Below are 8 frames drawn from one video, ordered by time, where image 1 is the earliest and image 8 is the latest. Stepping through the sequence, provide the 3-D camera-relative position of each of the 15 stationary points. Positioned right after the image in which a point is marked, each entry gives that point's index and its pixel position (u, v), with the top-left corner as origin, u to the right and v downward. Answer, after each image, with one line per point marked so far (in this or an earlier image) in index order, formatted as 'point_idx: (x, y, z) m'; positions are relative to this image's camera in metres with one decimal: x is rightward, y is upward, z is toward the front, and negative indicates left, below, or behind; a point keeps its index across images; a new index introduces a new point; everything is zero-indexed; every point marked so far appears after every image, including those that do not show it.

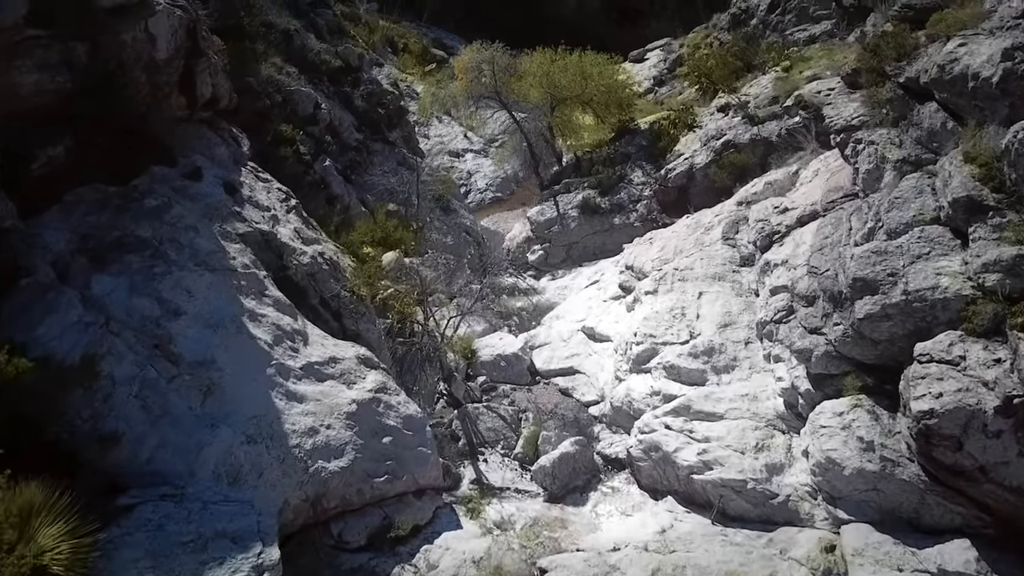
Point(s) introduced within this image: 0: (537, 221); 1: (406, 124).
0: (+0.6, +1.6, +17.9) m
1: (-2.6, +4.0, +19.4) m
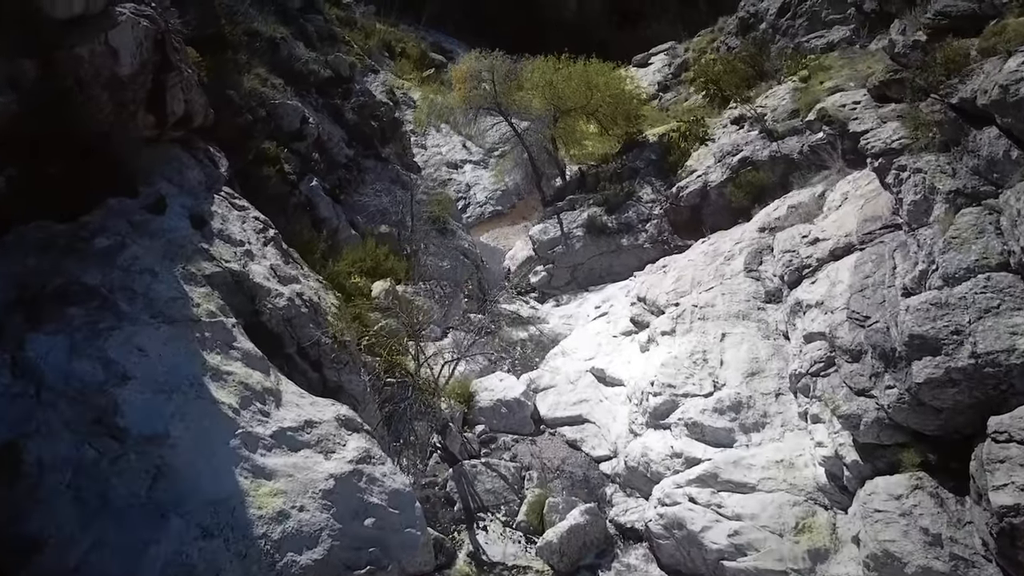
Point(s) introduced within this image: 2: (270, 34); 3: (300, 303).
0: (+0.6, +1.1, +16.8) m
1: (-2.6, +3.5, +18.3) m
2: (-4.7, +5.0, +15.4) m
3: (-2.4, -0.2, +8.8) m
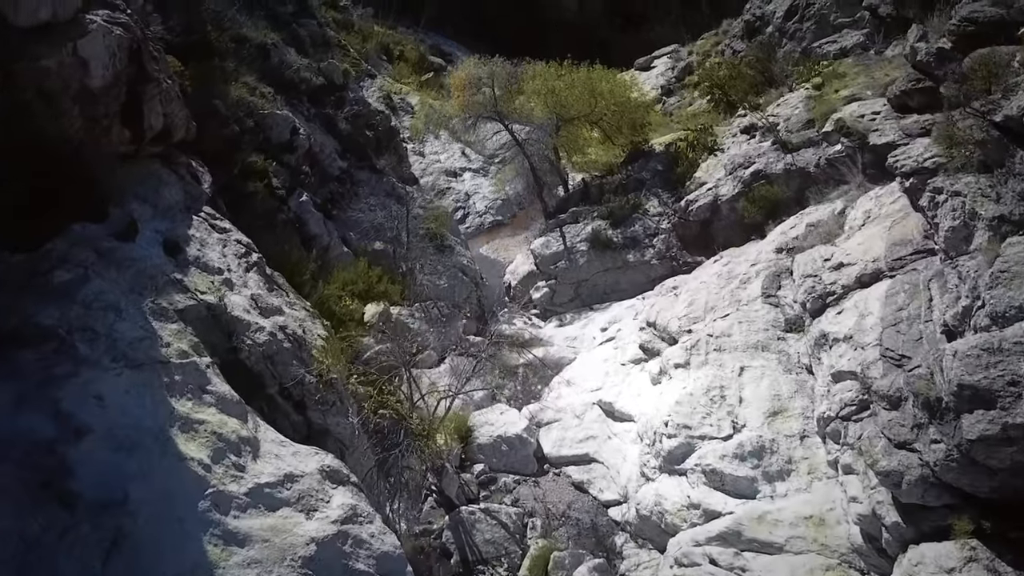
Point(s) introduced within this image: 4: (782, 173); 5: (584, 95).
0: (+0.6, +0.7, +16.1) m
1: (-2.6, +3.2, +17.6) m
2: (-4.7, +4.7, +14.7) m
3: (-2.4, -0.5, +8.1) m
4: (+4.7, +2.0, +13.5) m
5: (+1.7, +4.3, +17.7) m
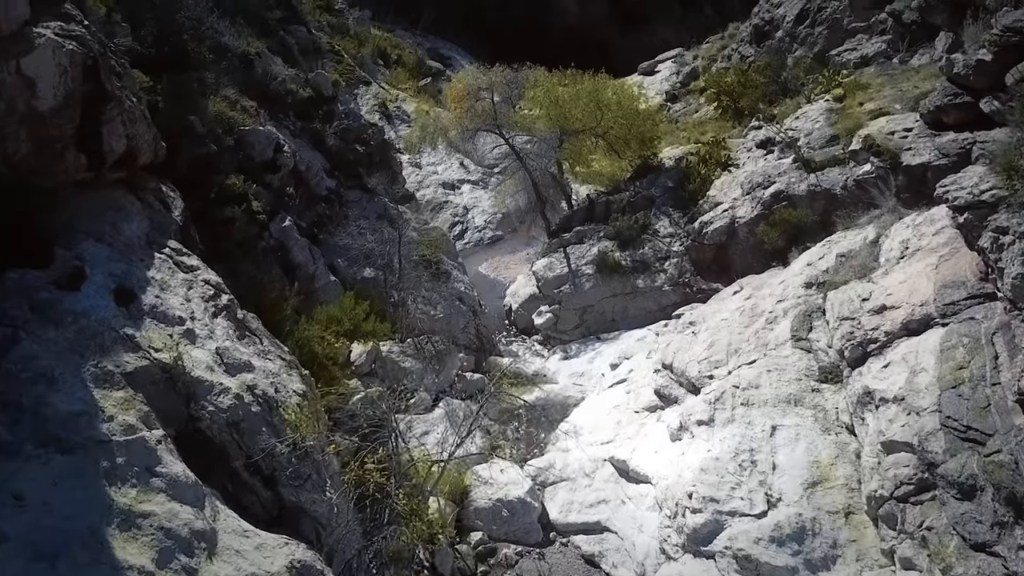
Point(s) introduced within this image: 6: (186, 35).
0: (+0.6, +0.2, +15.1) m
1: (-2.5, +2.7, +16.6) m
2: (-4.7, +4.2, +13.7) m
3: (-2.3, -1.0, +7.0) m
4: (+4.7, +1.5, +12.5) m
5: (+1.7, +3.9, +16.6) m
6: (-5.2, +4.0, +12.4) m
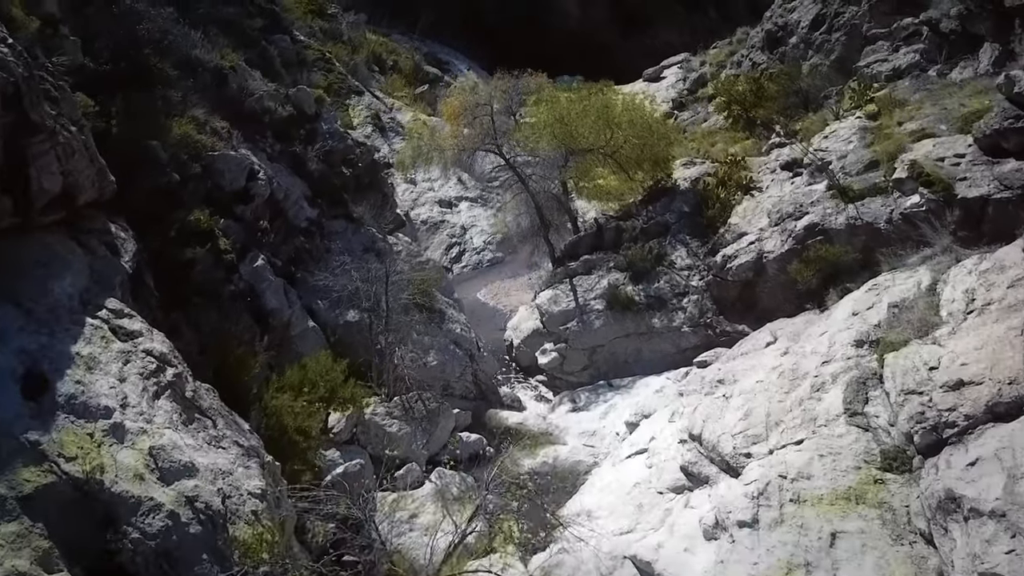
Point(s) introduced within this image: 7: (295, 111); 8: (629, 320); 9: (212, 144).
0: (+0.7, -0.4, +13.7) m
1: (-2.5, +2.0, +15.2) m
2: (-4.7, +3.5, +12.3) m
3: (-2.3, -1.6, +5.6) m
4: (+4.7, +0.8, +11.1) m
5: (+1.7, +3.2, +15.2) m
6: (-5.1, +3.4, +11.0) m
7: (-3.7, +3.1, +13.5) m
8: (+1.9, -0.5, +12.9) m
9: (-4.2, +2.0, +11.1) m
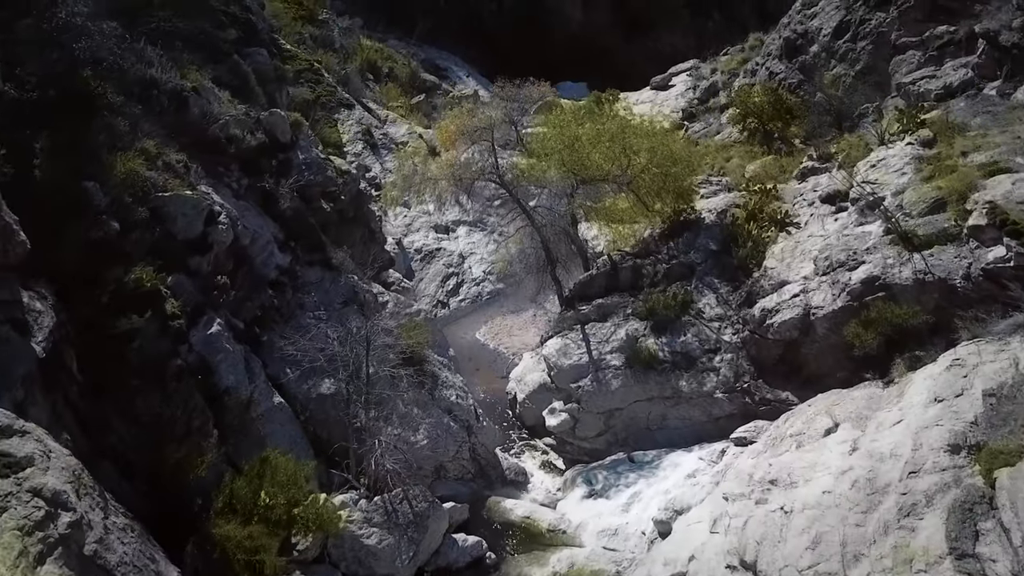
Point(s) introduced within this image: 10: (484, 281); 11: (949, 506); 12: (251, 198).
0: (+0.7, -1.2, +12.0) m
1: (-2.5, +1.2, +13.5) m
2: (-4.6, +2.7, +10.6) m
3: (-2.3, -2.4, +3.9) m
4: (+4.8, 0.0, +9.3) m
5: (+1.8, +2.4, +13.5) m
6: (-5.1, +2.6, +9.3) m
7: (-3.7, +2.3, +11.7) m
8: (+2.0, -1.3, +11.2) m
9: (-4.2, +1.2, +9.3) m
10: (-0.6, +0.1, +16.9) m
11: (+3.5, -1.7, +6.3) m
12: (-3.6, +1.3, +11.0) m
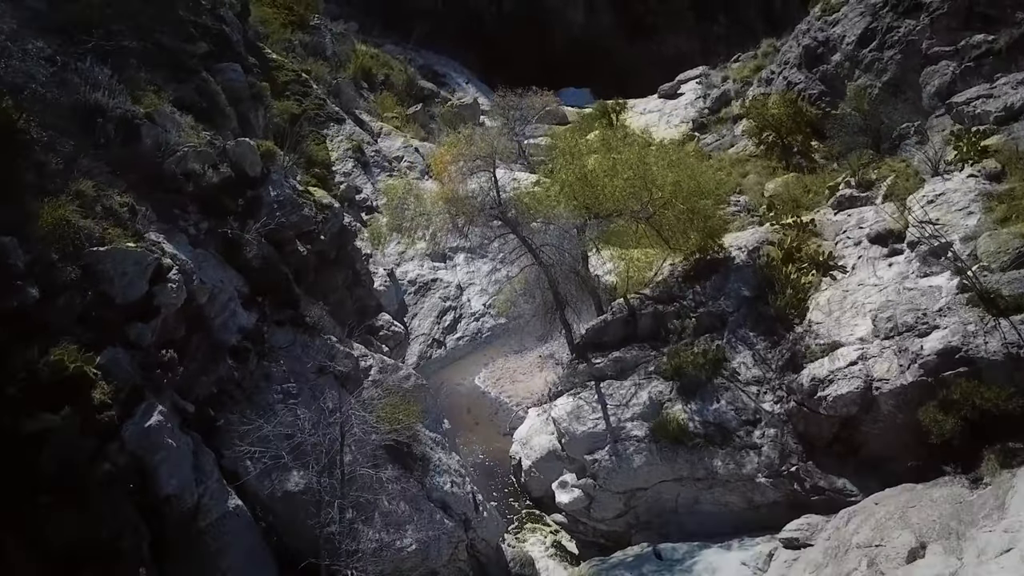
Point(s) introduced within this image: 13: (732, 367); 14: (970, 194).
0: (+0.8, -2.0, +10.4) m
1: (-2.4, +0.5, +11.9) m
2: (-4.6, +2.0, +8.9) m
3: (-2.2, -3.2, +2.3) m
4: (+4.8, -0.7, +7.7) m
5: (+1.8, +1.7, +11.9) m
6: (-5.0, +1.8, +7.7) m
7: (-3.6, +1.5, +10.1) m
8: (+2.1, -2.1, +9.6) m
9: (-4.1, +0.5, +7.7) m
10: (-0.6, -0.7, +15.2) m
11: (+3.6, -2.5, +4.7) m
12: (-3.6, +0.5, +9.4) m
13: (+2.9, -1.0, +10.2) m
14: (+6.1, +1.2, +10.4) m
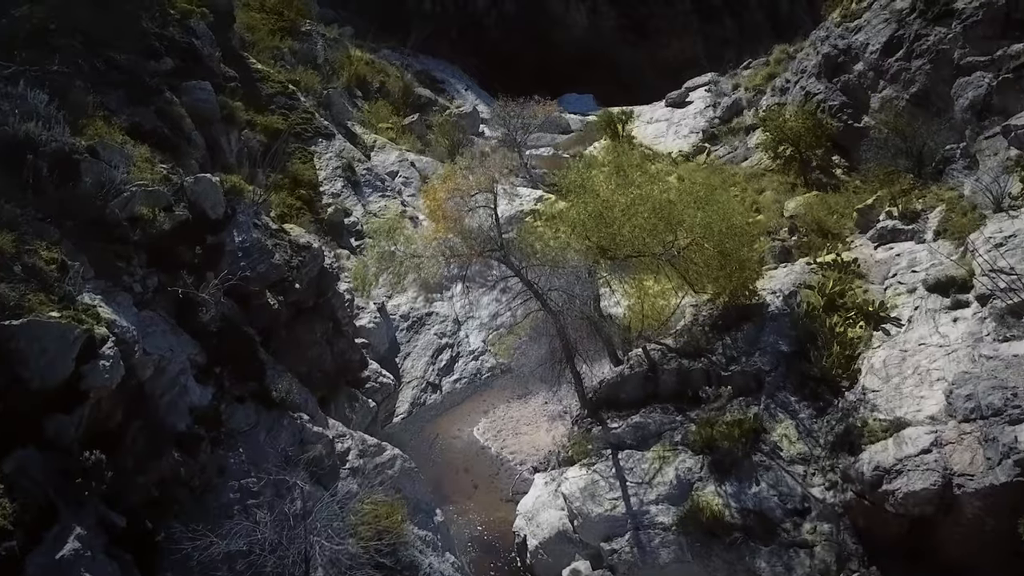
0: (+0.8, -2.7, +8.9) m
1: (-2.3, -0.2, +10.4) m
2: (-4.5, +1.3, +7.5) m
3: (-2.1, -3.8, +0.8) m
4: (+4.9, -1.4, +6.3) m
5: (+1.9, +1.0, +10.4) m
6: (-5.0, +1.1, +6.2) m
7: (-3.6, +0.8, +8.7) m
8: (+2.1, -2.8, +8.1) m
9: (-4.1, -0.2, +6.2) m
10: (-0.5, -1.4, +13.8) m
11: (+3.6, -3.1, +3.2) m
12: (-3.5, -0.2, +7.9) m
13: (+2.9, -1.7, +8.8) m
14: (+6.2, +0.6, +8.9) m
